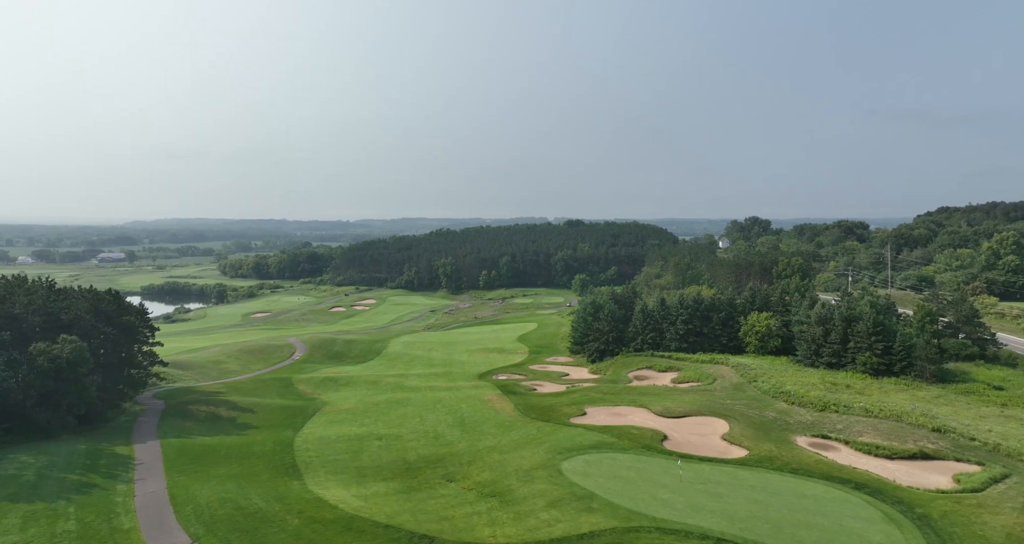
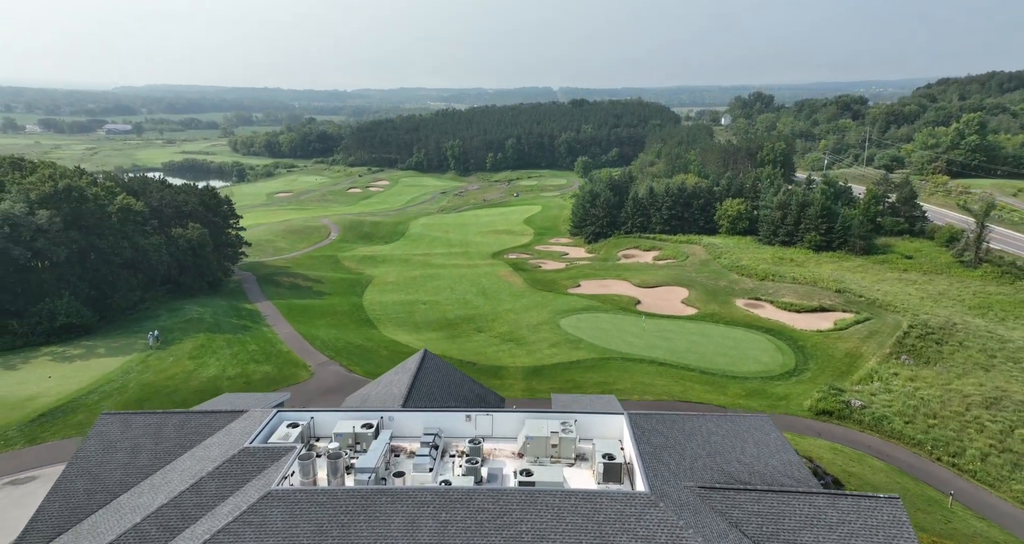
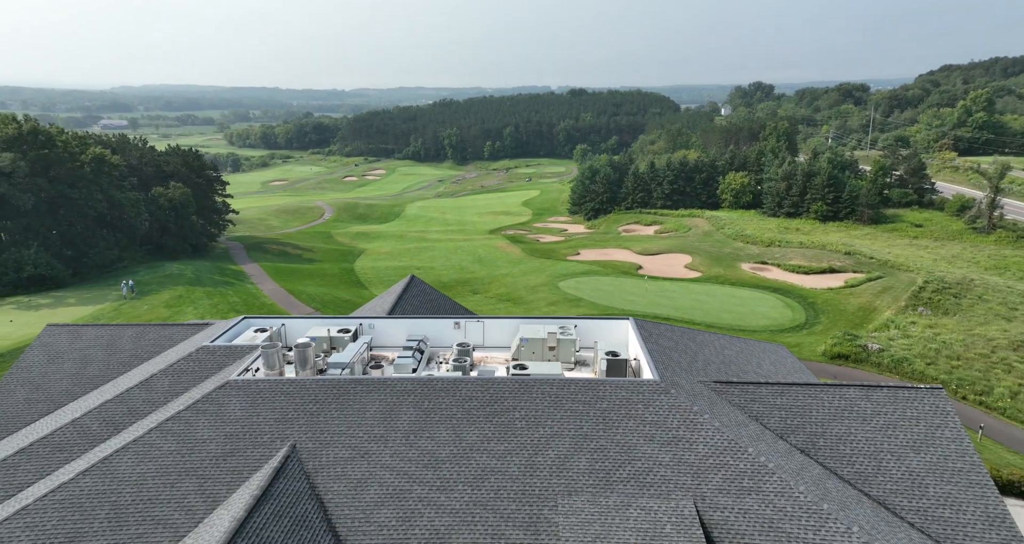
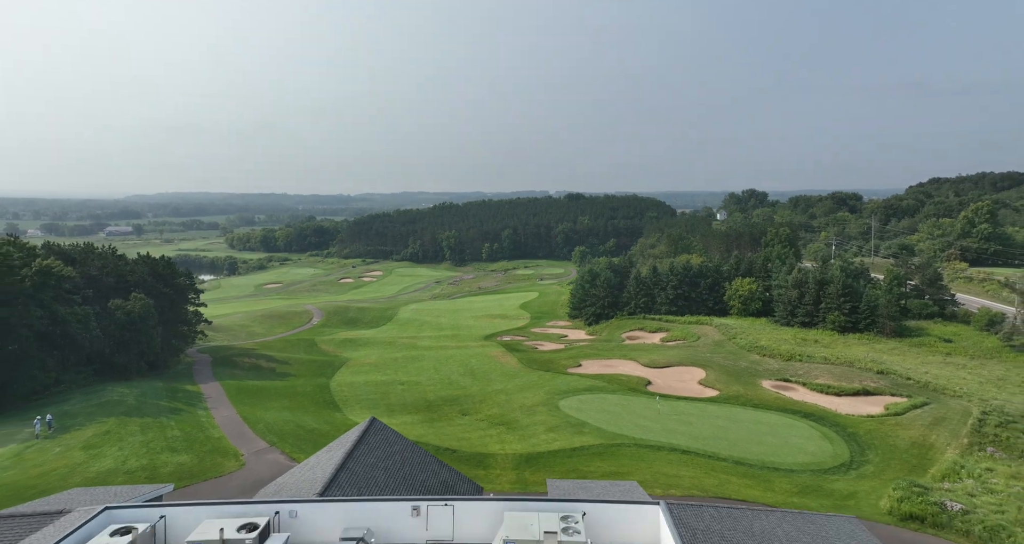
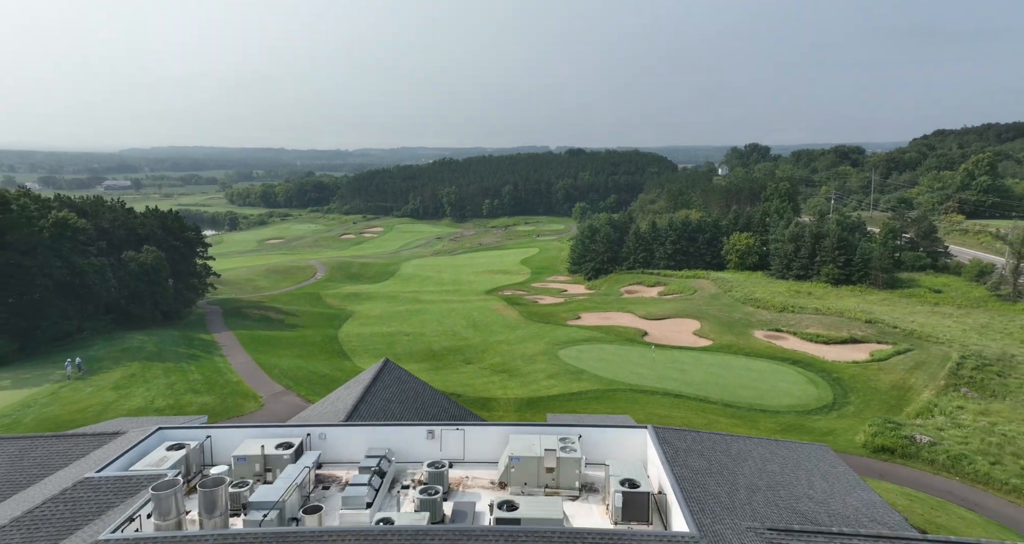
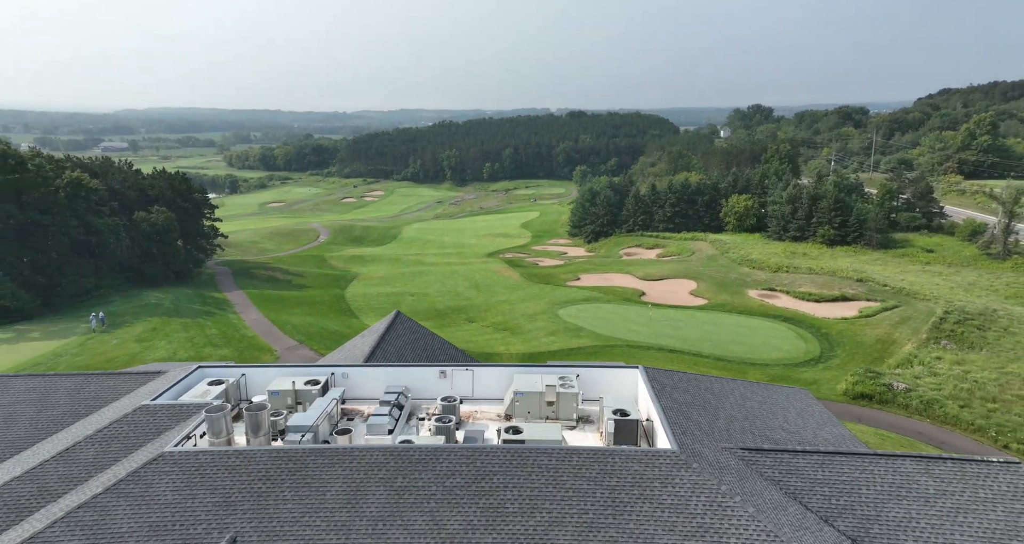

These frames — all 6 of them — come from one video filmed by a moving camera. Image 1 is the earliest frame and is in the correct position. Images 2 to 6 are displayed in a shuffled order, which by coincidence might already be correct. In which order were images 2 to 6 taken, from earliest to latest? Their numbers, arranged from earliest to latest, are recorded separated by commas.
4, 5, 6, 3, 2
